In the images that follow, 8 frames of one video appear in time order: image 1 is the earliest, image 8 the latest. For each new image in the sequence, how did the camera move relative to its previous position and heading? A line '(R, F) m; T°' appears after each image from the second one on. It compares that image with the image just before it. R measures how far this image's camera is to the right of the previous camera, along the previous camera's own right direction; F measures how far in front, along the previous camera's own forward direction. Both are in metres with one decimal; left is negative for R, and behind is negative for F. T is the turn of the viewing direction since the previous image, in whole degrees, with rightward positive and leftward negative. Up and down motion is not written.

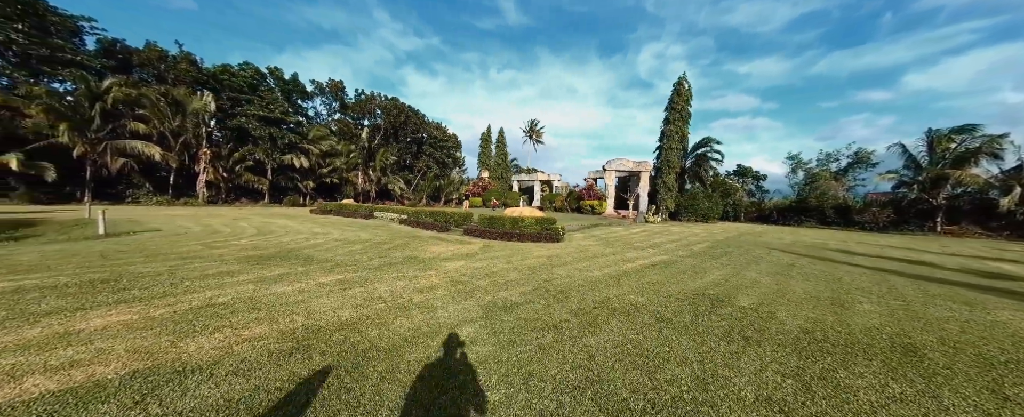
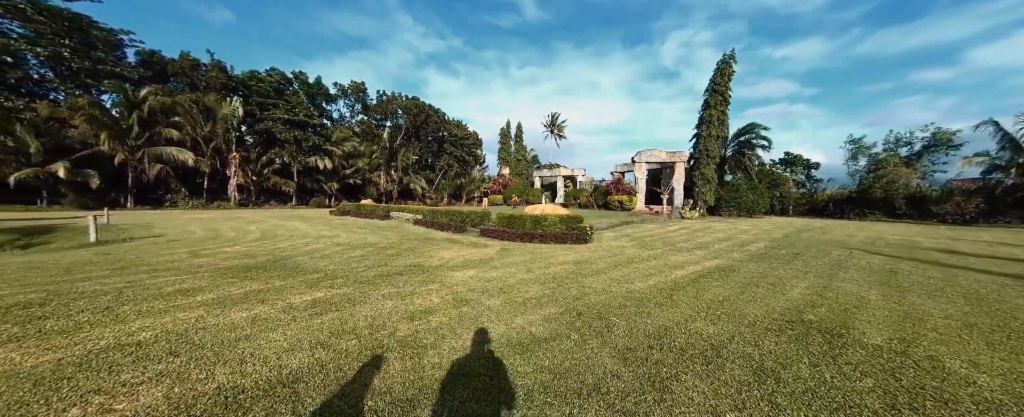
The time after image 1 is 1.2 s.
(+0.1, +1.1) m; -4°
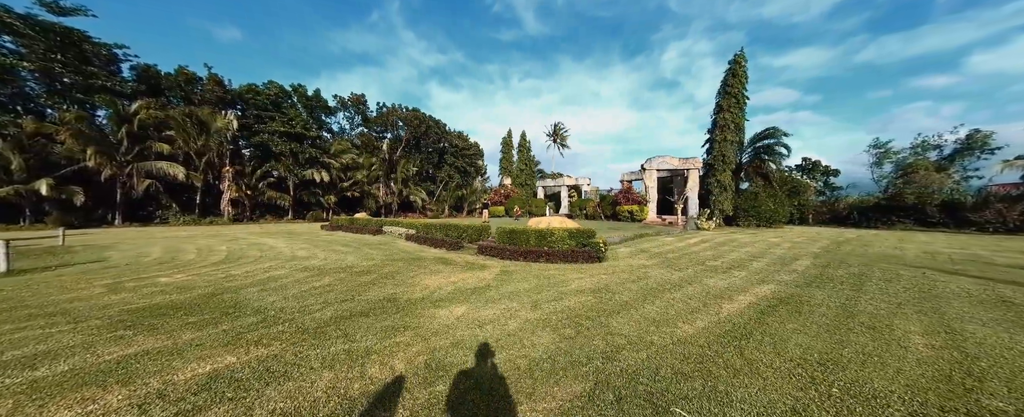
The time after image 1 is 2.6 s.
(0.0, +1.2) m; -1°
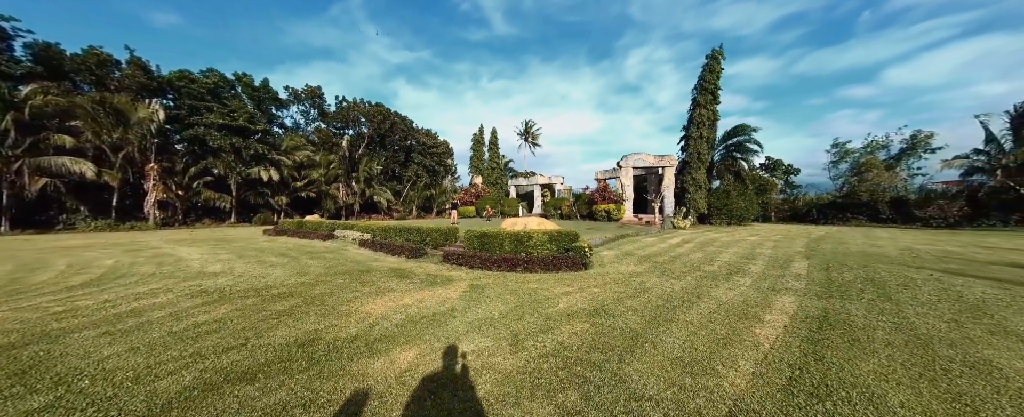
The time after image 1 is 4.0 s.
(0.0, +1.3) m; +5°
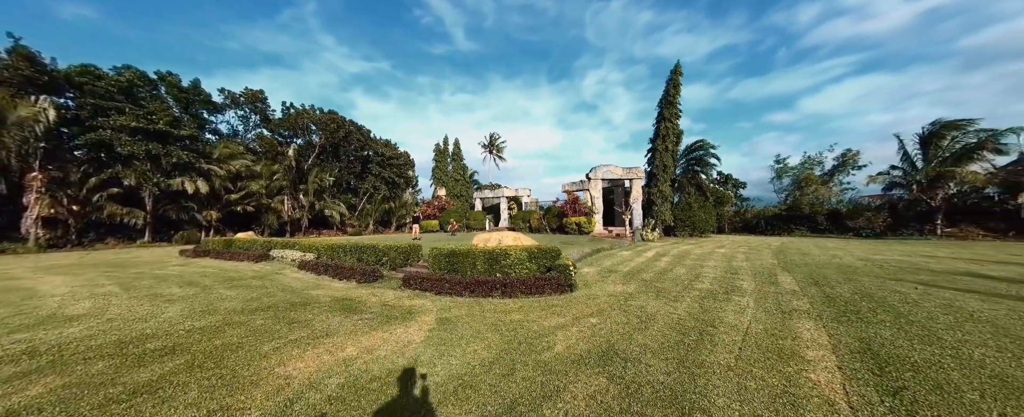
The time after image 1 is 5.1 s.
(-0.2, +1.0) m; +7°
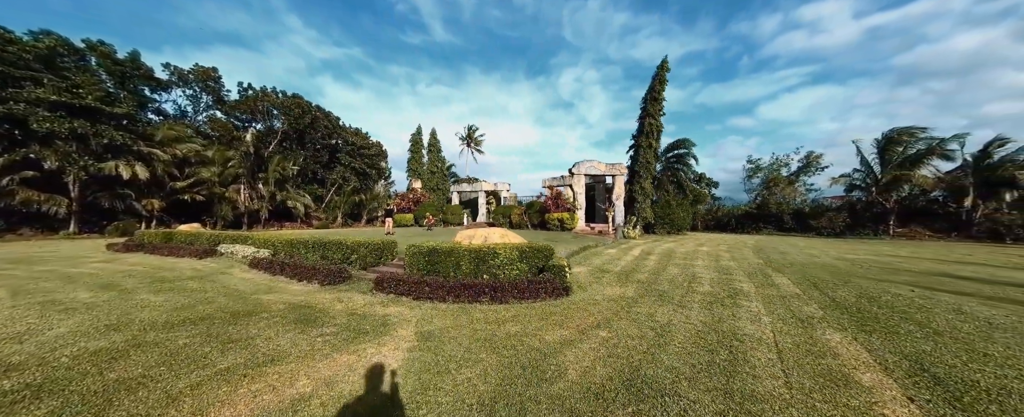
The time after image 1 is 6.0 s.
(-0.3, +0.7) m; +5°
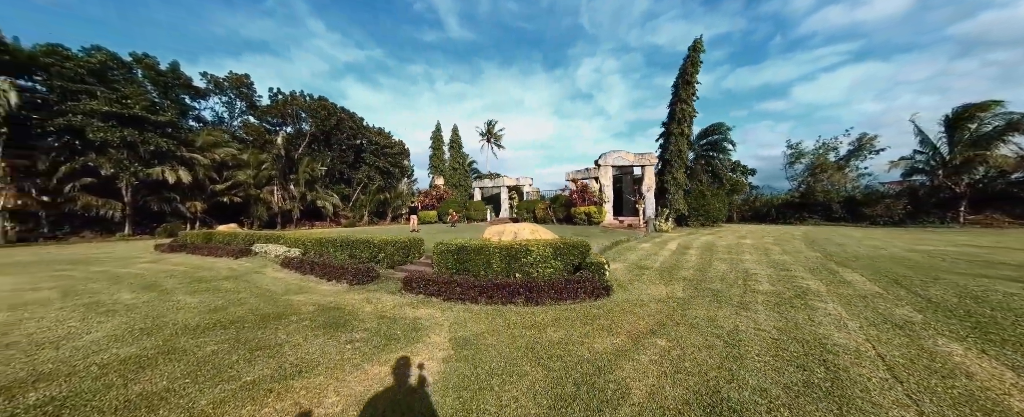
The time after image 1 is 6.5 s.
(-0.2, +0.4) m; -4°
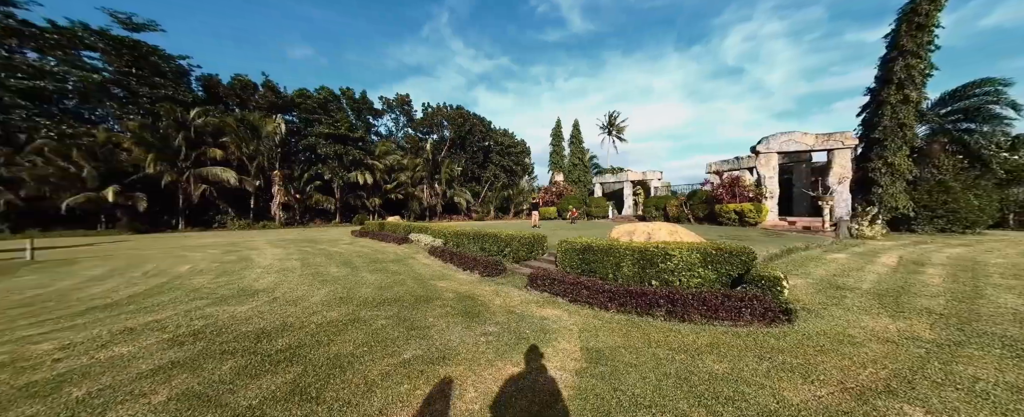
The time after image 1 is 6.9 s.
(-0.2, +0.3) m; -22°
